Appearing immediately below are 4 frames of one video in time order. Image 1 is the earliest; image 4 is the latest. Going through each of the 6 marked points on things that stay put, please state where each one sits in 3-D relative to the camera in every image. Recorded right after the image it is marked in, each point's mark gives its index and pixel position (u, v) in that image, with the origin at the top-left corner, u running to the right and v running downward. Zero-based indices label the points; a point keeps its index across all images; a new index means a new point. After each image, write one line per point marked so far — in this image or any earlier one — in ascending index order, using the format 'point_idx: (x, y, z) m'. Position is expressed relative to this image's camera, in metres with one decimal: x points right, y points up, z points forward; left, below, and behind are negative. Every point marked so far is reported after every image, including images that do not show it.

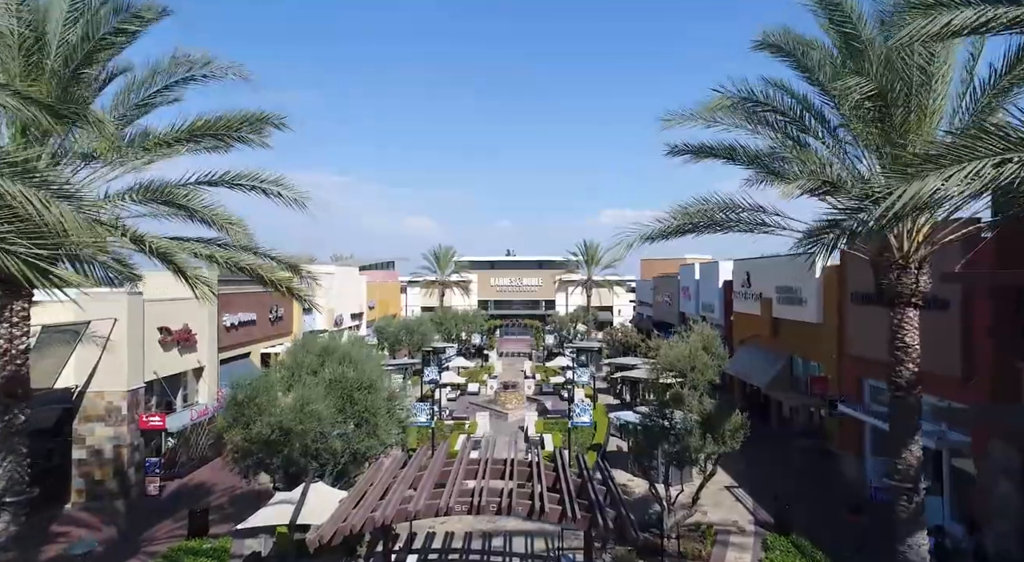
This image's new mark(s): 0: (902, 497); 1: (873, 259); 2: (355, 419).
0: (+6.1, -3.3, +9.3) m
1: (+6.0, +0.4, +9.9) m
2: (-4.3, -3.8, +16.5) m
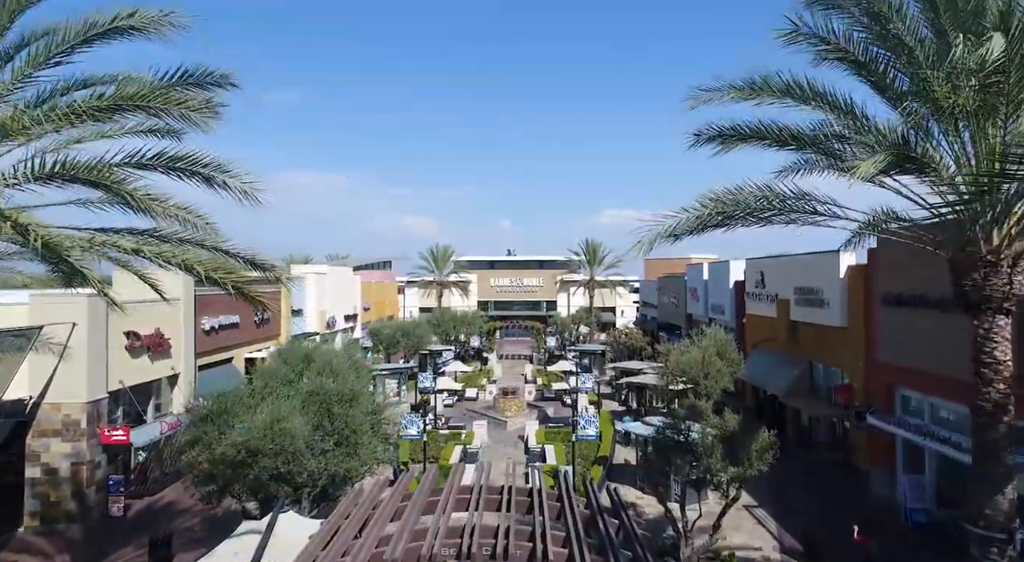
0: (+6.0, -3.4, +7.5) m
1: (+5.9, +0.3, +8.1) m
2: (-4.3, -3.8, +14.7) m
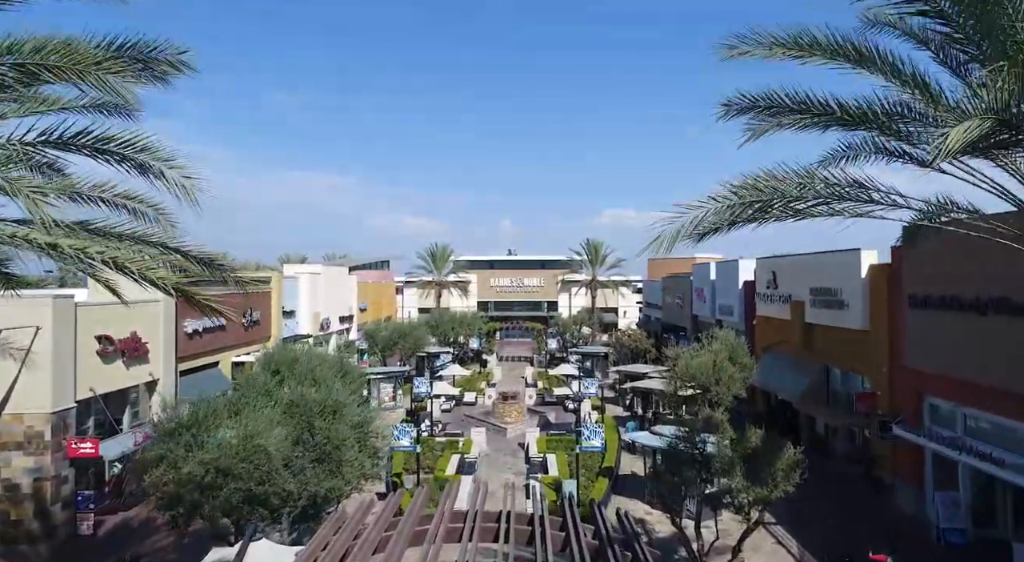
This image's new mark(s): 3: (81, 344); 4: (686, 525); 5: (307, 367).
0: (+6.0, -3.4, +6.2) m
1: (+5.9, +0.3, +6.7) m
2: (-4.4, -3.8, +13.3) m
3: (-12.7, -1.8, +17.7) m
4: (+4.9, -6.8, +16.9) m
5: (-6.0, -2.5, +17.6) m
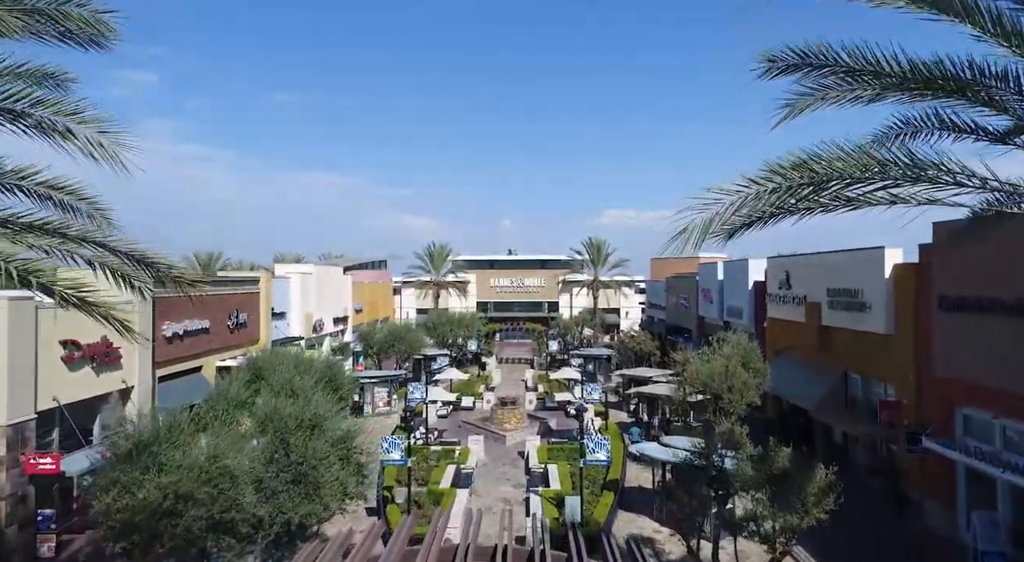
0: (+5.9, -3.4, +4.8) m
1: (+5.8, +0.3, +5.3) m
2: (-4.4, -3.8, +12.0) m
3: (-12.7, -1.9, +16.3) m
4: (+4.8, -6.9, +15.5) m
5: (-6.0, -2.5, +16.2) m
